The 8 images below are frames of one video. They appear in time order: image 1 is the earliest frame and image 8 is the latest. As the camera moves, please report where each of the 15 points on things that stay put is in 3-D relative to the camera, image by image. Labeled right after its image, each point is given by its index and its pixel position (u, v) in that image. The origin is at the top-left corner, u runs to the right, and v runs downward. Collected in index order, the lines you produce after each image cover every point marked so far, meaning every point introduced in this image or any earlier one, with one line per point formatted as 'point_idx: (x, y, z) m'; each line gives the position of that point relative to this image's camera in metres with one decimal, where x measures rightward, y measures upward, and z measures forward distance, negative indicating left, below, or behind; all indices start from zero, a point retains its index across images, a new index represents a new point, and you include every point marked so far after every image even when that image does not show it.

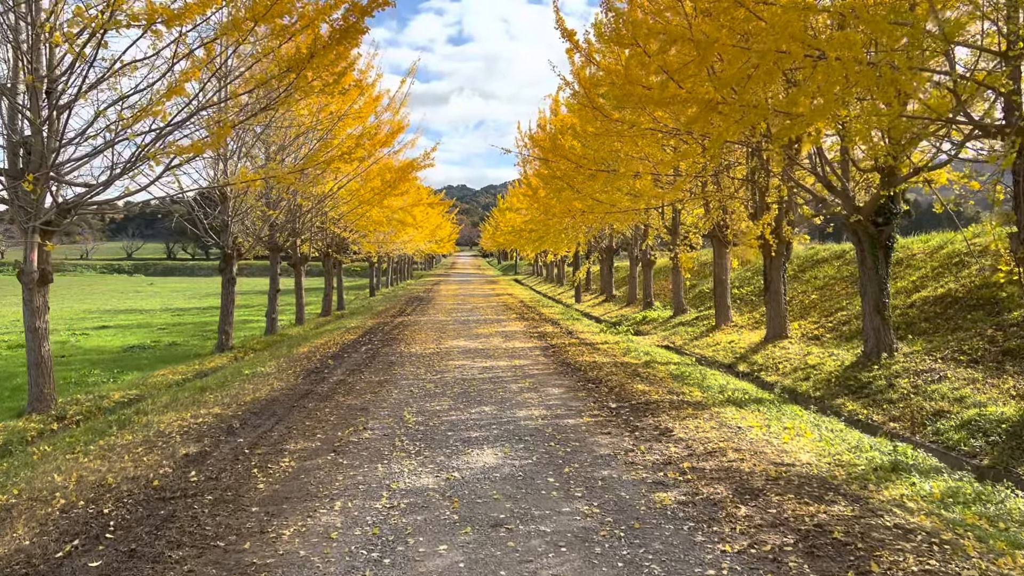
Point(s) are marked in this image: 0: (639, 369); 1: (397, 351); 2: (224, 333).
0: (+1.1, -0.7, +7.4) m
1: (-1.2, -0.7, +8.8) m
2: (-3.5, -0.5, +10.1) m
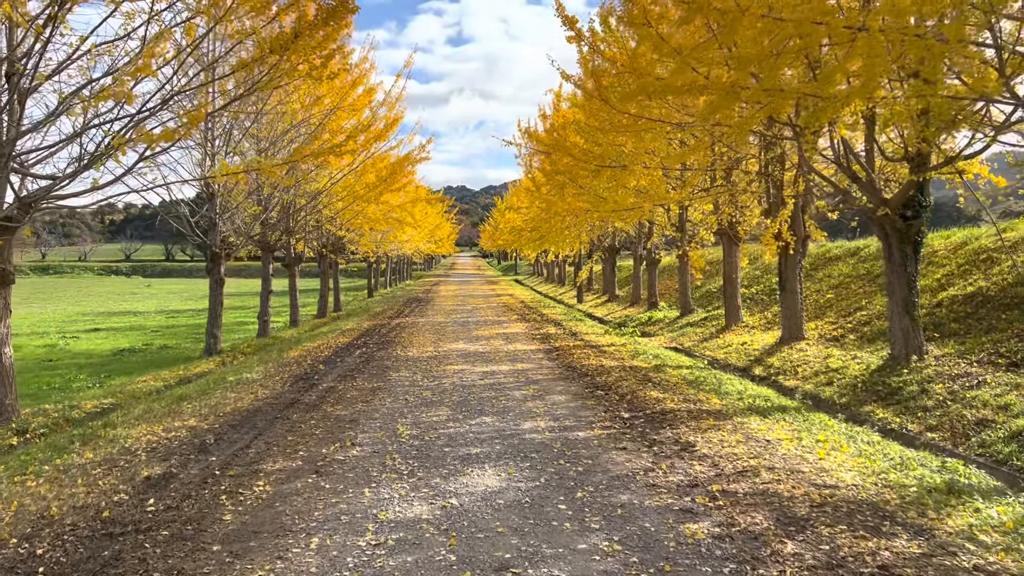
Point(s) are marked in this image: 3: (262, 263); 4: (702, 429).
0: (+1.2, -0.7, +6.9) m
1: (-1.2, -0.7, +8.3) m
2: (-3.5, -0.6, +9.6) m
3: (-3.8, +0.4, +12.4) m
4: (+1.0, -0.8, +4.4) m
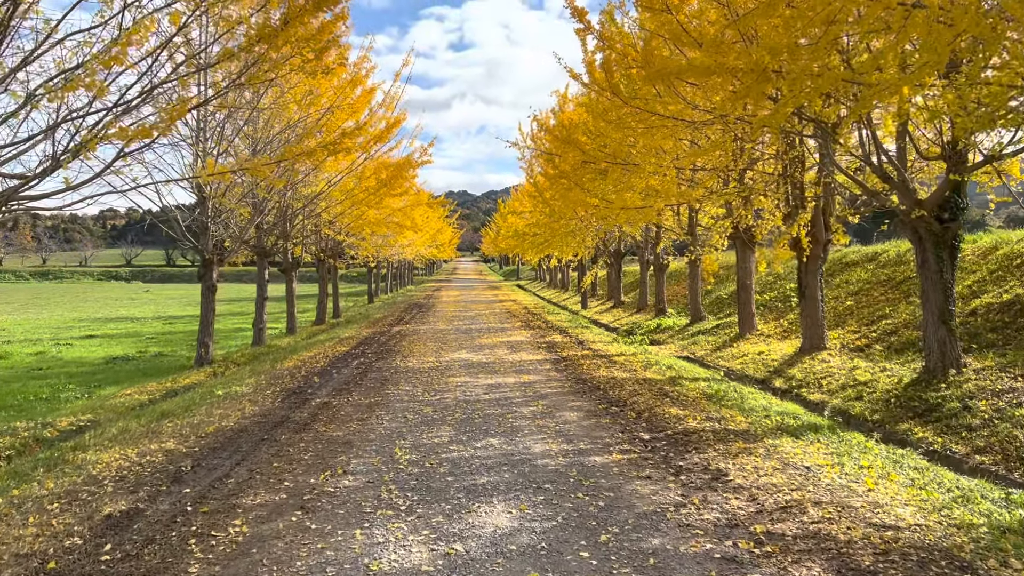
0: (+1.2, -0.8, +6.5) m
1: (-1.1, -0.8, +7.9) m
2: (-3.5, -0.6, +9.2) m
3: (-3.7, +0.3, +12.0) m
4: (+1.1, -0.8, +4.0) m
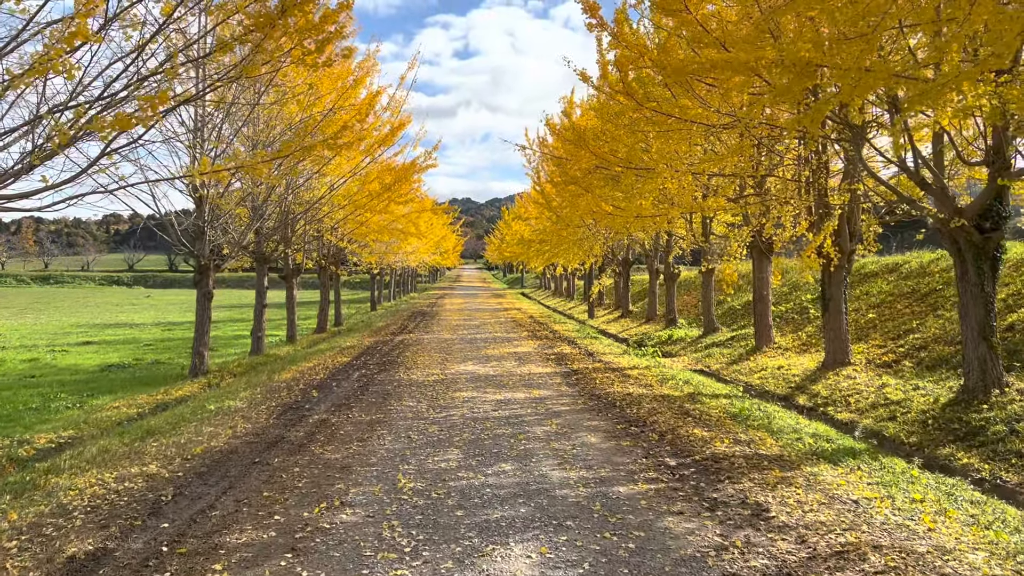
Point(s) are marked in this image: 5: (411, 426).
0: (+1.3, -0.9, +6.1) m
1: (-1.1, -0.8, +7.5) m
2: (-3.4, -0.7, +8.8) m
3: (-3.6, +0.2, +11.6) m
4: (+1.1, -0.9, +3.6) m
5: (-0.6, -0.9, +5.1) m
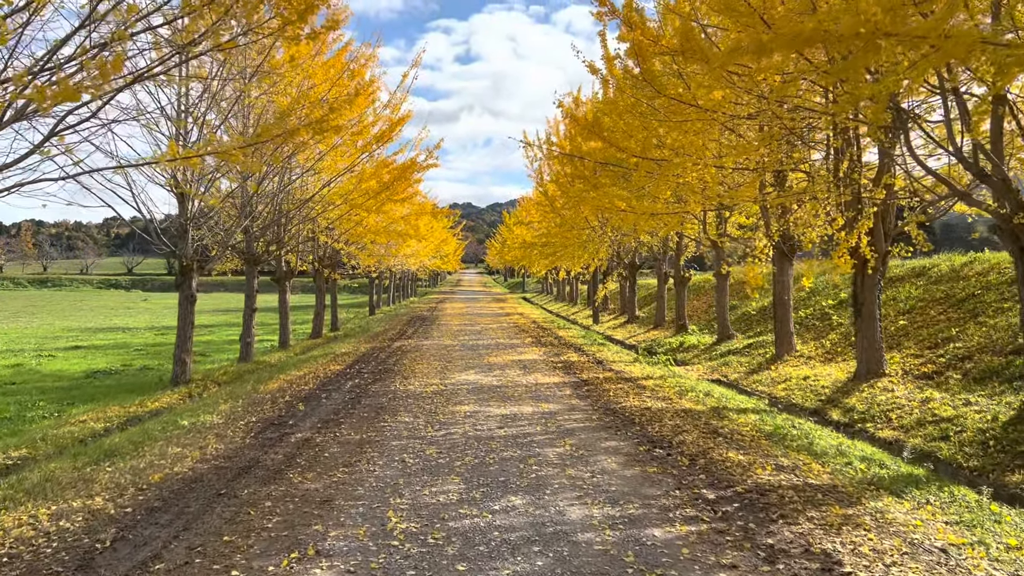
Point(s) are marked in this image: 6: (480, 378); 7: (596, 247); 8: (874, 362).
0: (+1.3, -0.9, +5.5) m
1: (-1.0, -0.9, +6.9) m
2: (-3.3, -0.7, +8.2) m
3: (-3.6, +0.1, +11.0) m
4: (+1.2, -0.9, +3.0) m
5: (-0.6, -0.9, +4.5) m
6: (-0.3, -0.9, +7.8) m
7: (+1.6, +0.8, +15.7) m
8: (+3.1, -0.6, +7.1) m
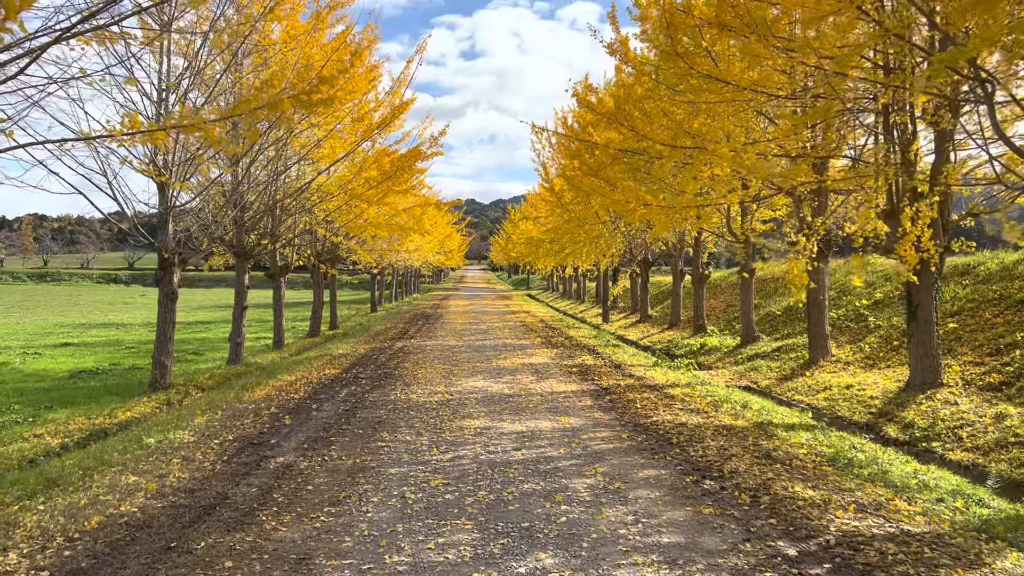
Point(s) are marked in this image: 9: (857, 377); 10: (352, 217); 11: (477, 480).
0: (+1.4, -0.9, +4.8) m
1: (-0.9, -0.8, +6.2) m
2: (-3.2, -0.7, +7.5) m
3: (-3.5, +0.2, +10.3) m
4: (+1.3, -0.9, +2.3) m
5: (-0.5, -0.9, +3.8) m
6: (-0.2, -0.8, +7.1) m
7: (+1.8, +0.8, +15.0) m
8: (+3.2, -0.6, +6.3) m
9: (+3.1, -0.8, +7.5) m
10: (-2.1, +1.0, +10.9) m
11: (-0.2, -0.9, +3.7) m
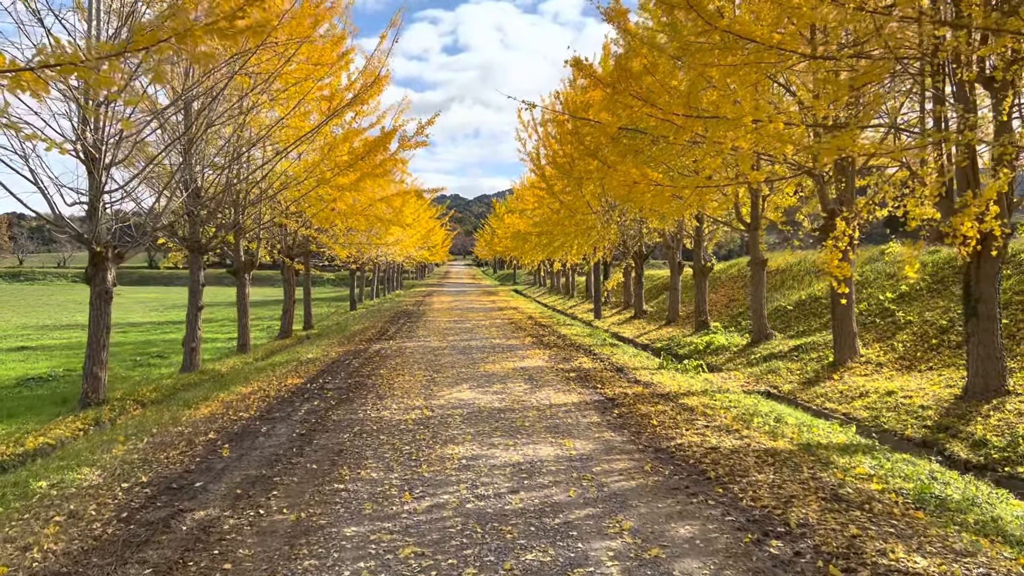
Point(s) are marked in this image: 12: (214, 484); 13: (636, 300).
0: (+1.4, -0.9, +3.8) m
1: (-1.0, -0.8, +5.2) m
2: (-3.3, -0.7, +6.5) m
3: (-3.6, +0.2, +9.3) m
4: (+1.3, -0.9, +1.3) m
5: (-0.5, -0.9, +2.8) m
6: (-0.3, -0.8, +6.1) m
7: (+1.5, +0.9, +14.0) m
8: (+3.2, -0.6, +5.4) m
9: (+3.1, -0.7, +6.5) m
10: (-2.3, +1.0, +9.8) m
11: (-0.2, -0.9, +2.7) m
12: (-1.3, -0.8, +3.5) m
13: (+2.4, -0.2, +16.4) m
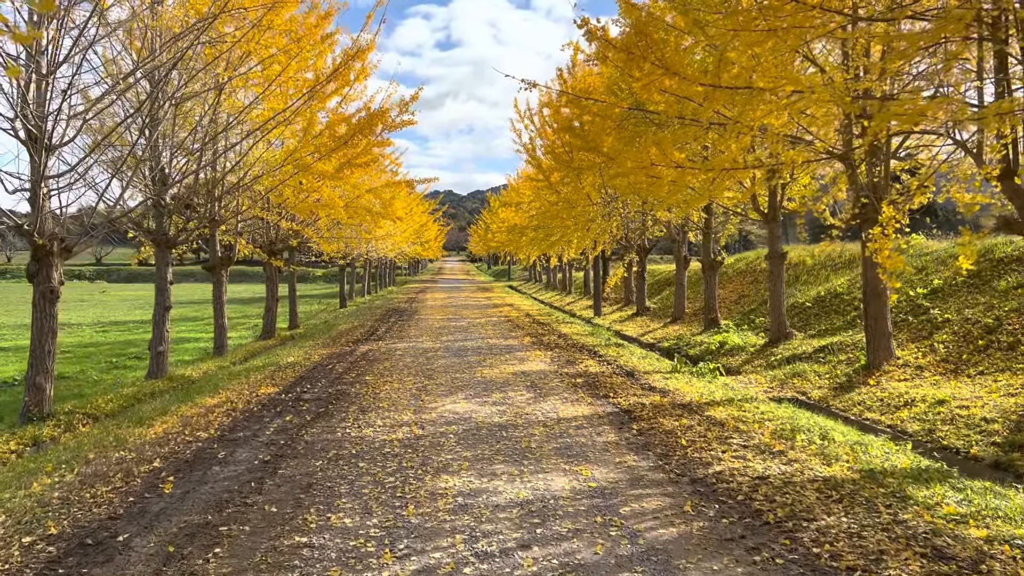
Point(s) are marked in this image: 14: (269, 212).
0: (+1.4, -0.8, +3.1) m
1: (-0.9, -0.8, +4.4) m
2: (-3.3, -0.7, +5.7) m
3: (-3.6, +0.2, +8.5) m
4: (+1.3, -0.9, +0.6) m
5: (-0.5, -0.9, +2.0) m
6: (-0.3, -0.8, +5.3) m
7: (+1.5, +1.0, +13.3) m
8: (+3.2, -0.5, +4.7) m
9: (+3.1, -0.7, +5.8) m
10: (-2.3, +1.0, +9.1) m
11: (-0.1, -0.9, +2.0) m
12: (-1.2, -0.8, +2.8) m
13: (+2.4, -0.2, +15.6) m
14: (-3.0, +0.9, +10.0) m
